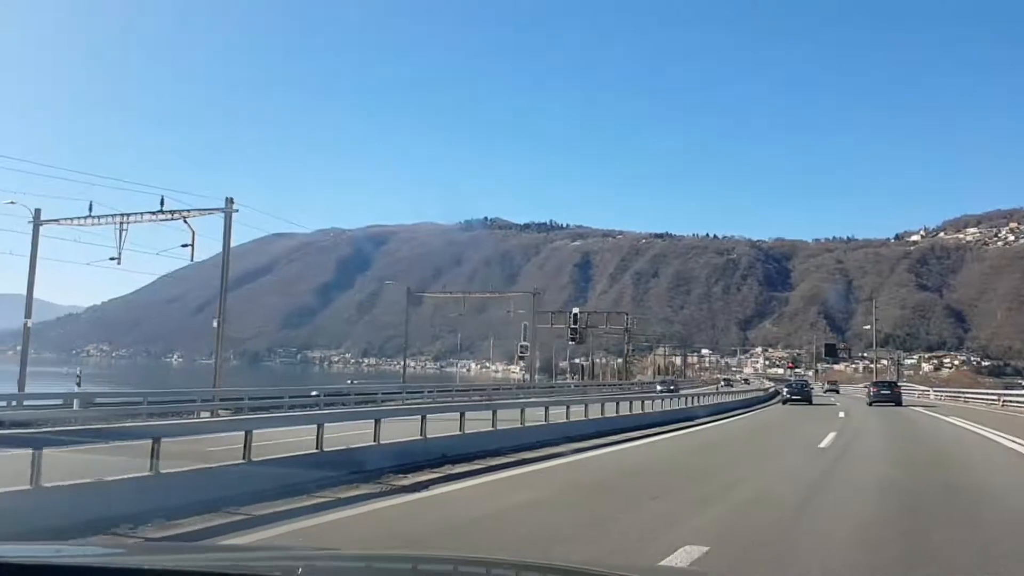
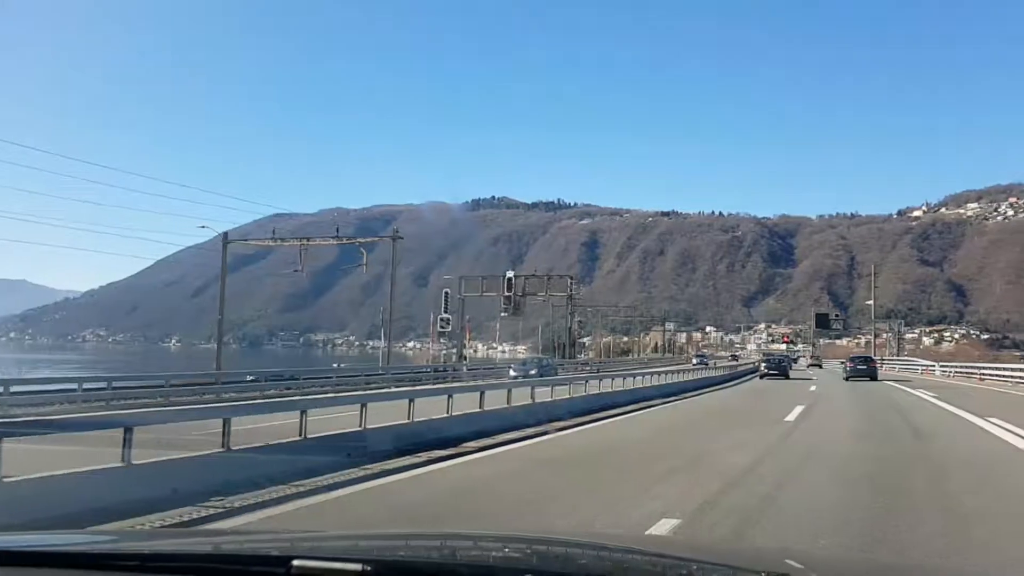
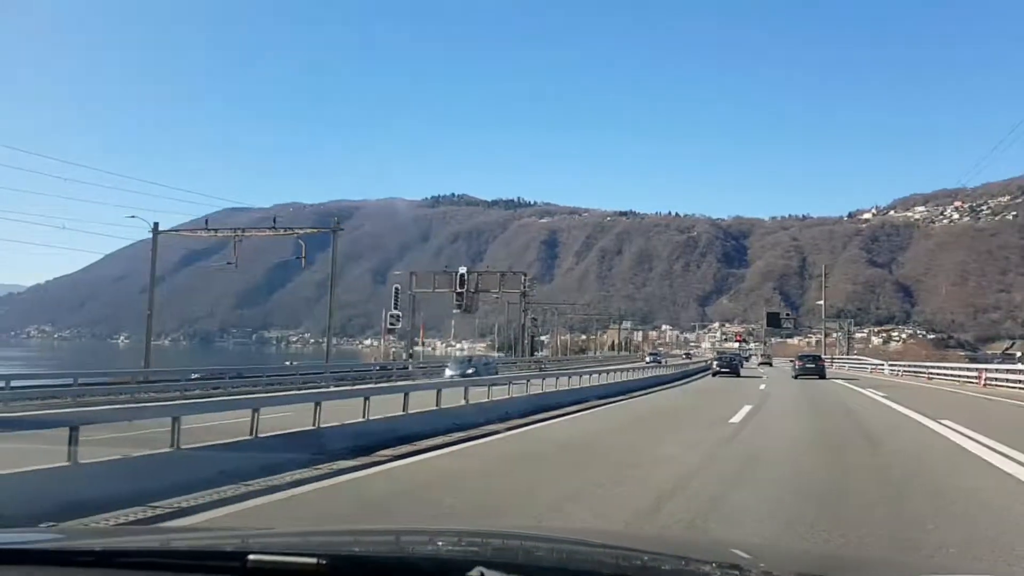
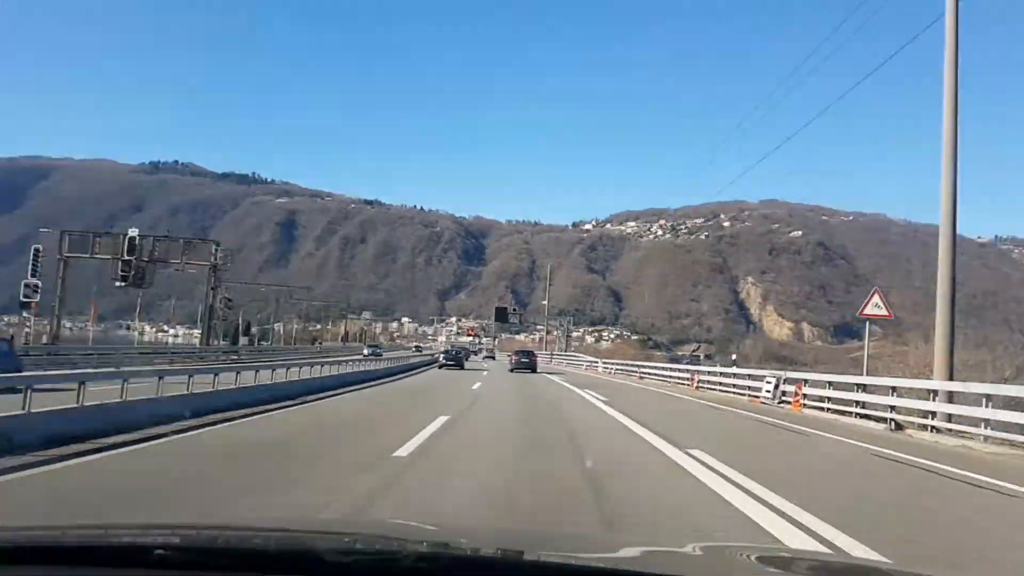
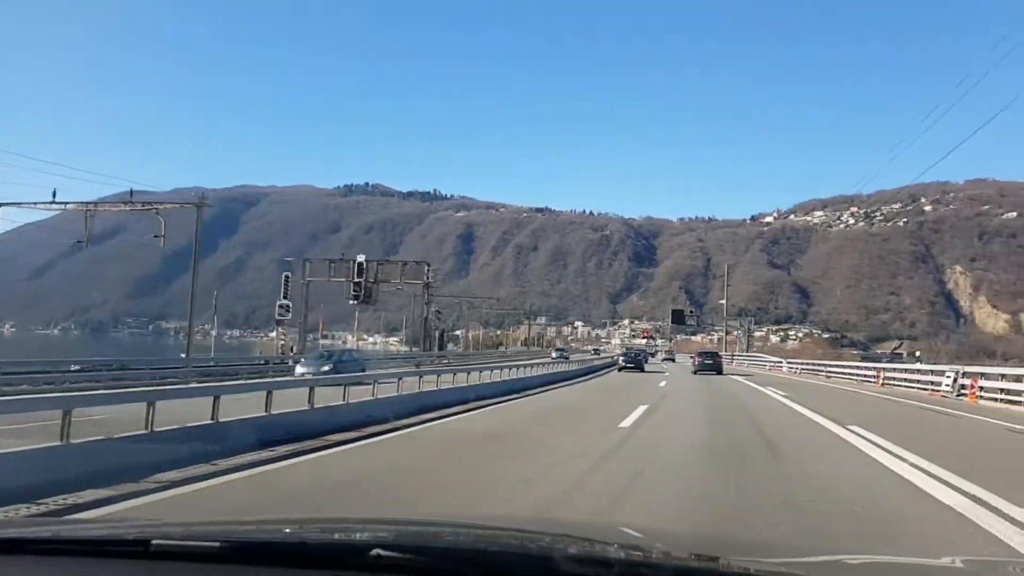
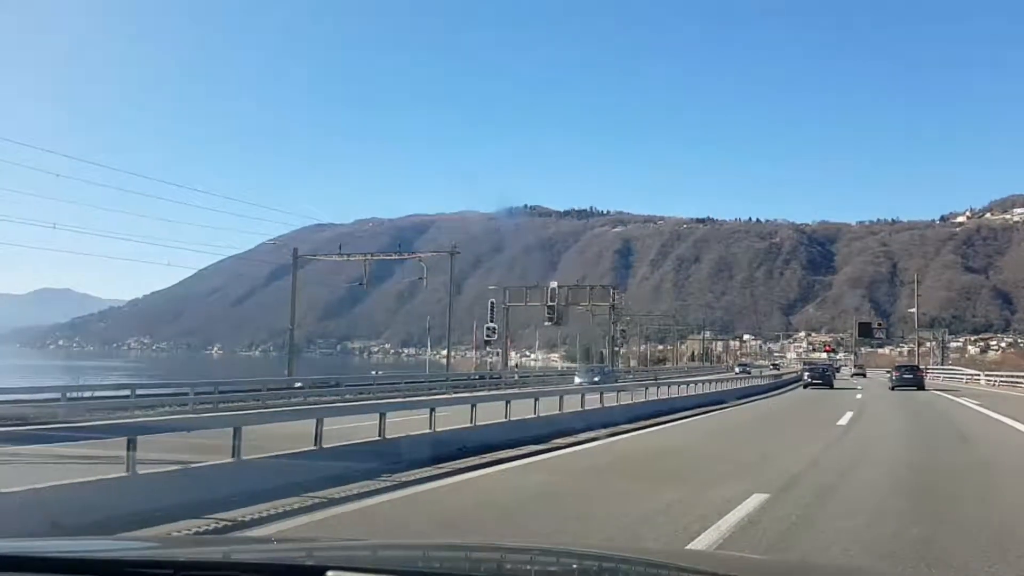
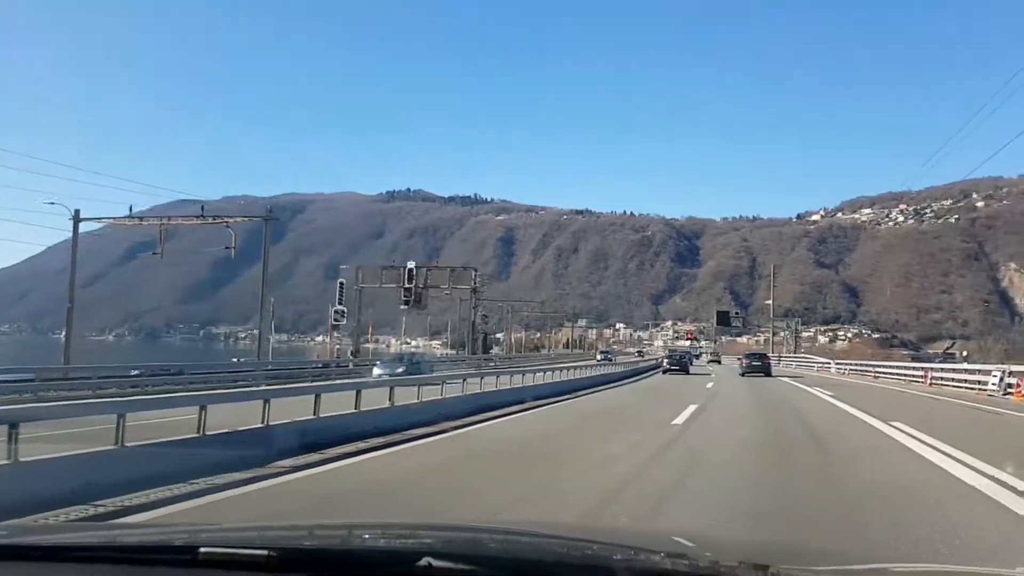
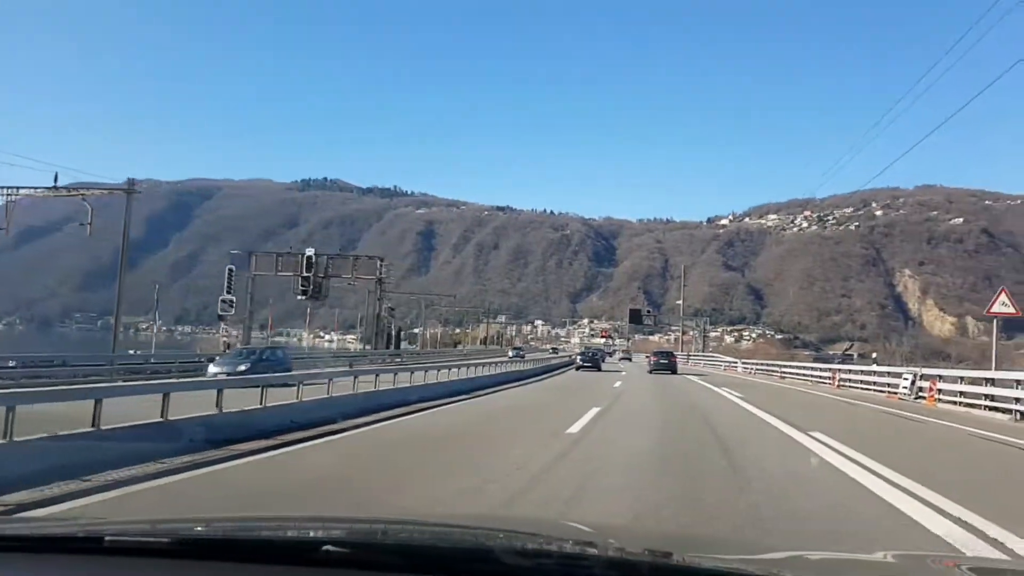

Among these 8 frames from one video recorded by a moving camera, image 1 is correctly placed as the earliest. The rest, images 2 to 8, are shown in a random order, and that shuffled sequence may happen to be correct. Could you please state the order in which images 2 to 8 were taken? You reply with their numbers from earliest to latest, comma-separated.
6, 2, 3, 7, 5, 8, 4
